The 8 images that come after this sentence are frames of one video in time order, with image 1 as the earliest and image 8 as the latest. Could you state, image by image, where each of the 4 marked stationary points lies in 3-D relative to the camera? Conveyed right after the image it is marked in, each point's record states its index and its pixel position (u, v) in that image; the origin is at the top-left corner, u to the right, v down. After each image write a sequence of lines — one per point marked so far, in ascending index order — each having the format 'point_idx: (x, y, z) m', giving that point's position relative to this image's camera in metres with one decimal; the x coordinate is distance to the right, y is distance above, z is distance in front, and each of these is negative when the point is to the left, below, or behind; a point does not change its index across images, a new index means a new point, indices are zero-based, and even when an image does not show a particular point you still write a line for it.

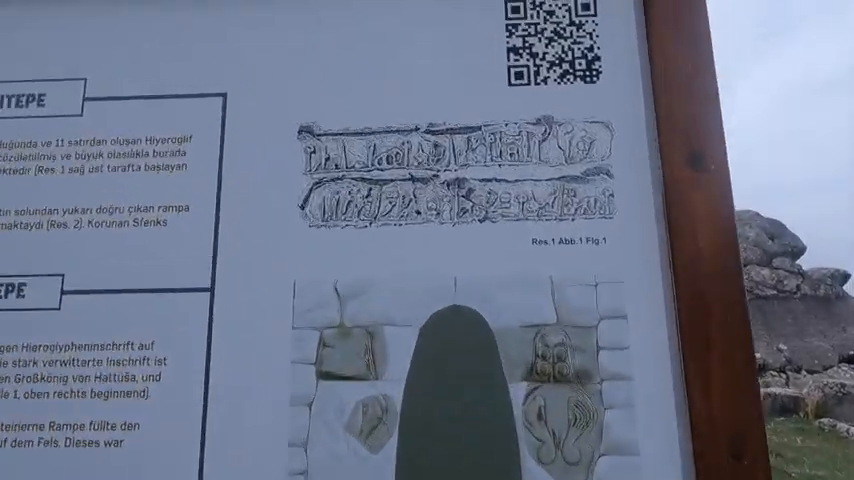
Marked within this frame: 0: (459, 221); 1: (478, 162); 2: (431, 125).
0: (+0.2, +0.1, +3.1) m
1: (+0.4, +0.5, +3.2) m
2: (0.0, +0.8, +3.3) m
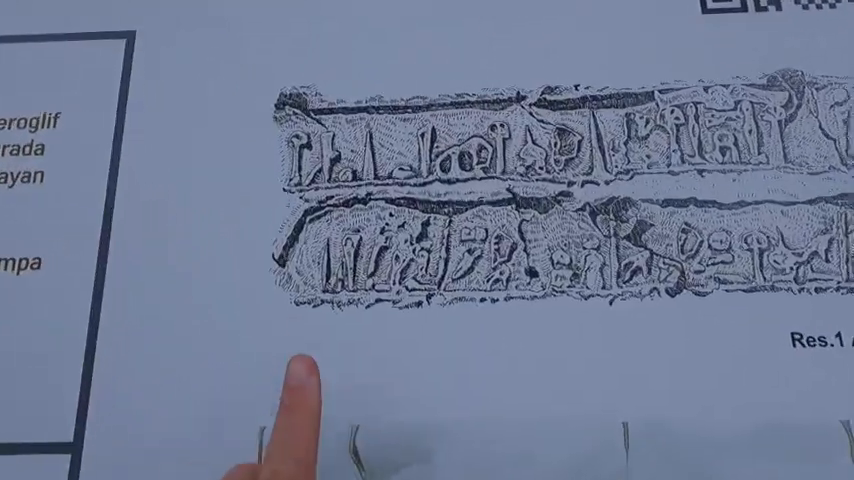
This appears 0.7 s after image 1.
0: (+0.6, -0.2, +1.4) m
1: (+0.8, +0.2, +1.5) m
2: (+0.4, +0.5, +1.6) m
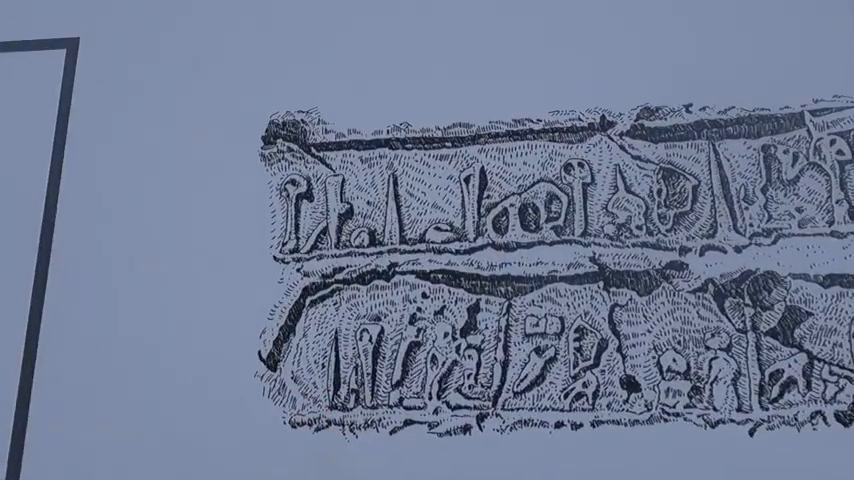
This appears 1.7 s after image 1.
0: (+0.7, -0.4, +1.0) m
1: (+0.9, 0.0, +1.0) m
2: (+0.6, +0.3, +1.1) m
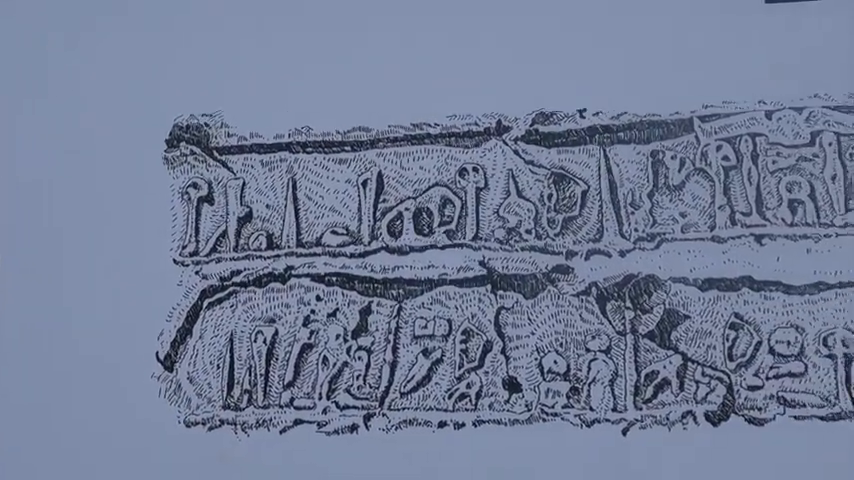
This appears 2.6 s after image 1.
0: (+0.5, -0.4, +1.0) m
1: (+0.6, 0.0, +1.1) m
2: (+0.3, +0.3, +1.1) m
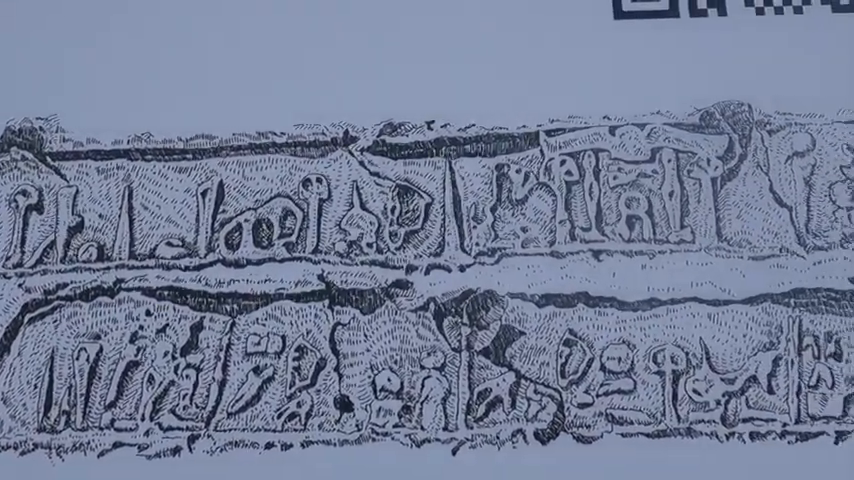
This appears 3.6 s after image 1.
0: (+0.1, -0.4, +1.0) m
1: (+0.2, 0.0, +1.1) m
2: (-0.1, +0.3, +1.1) m
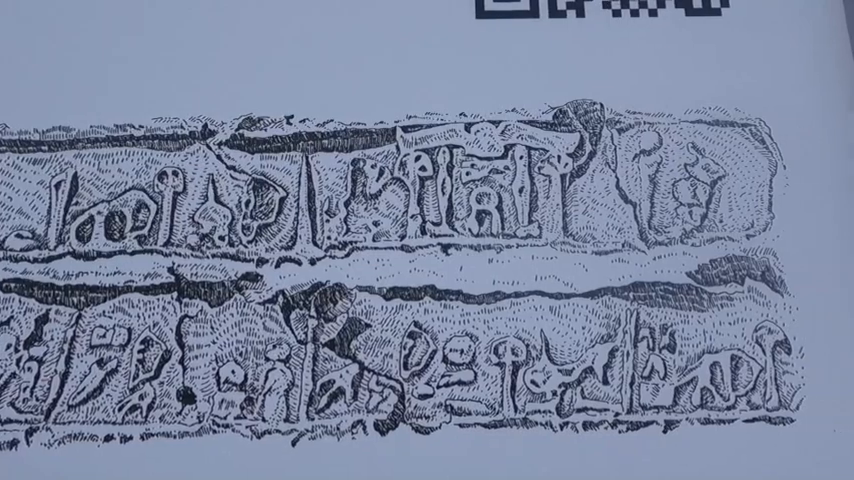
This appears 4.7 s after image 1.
0: (-0.3, -0.4, +1.0) m
1: (-0.1, 0.0, +1.1) m
2: (-0.4, +0.3, +1.1) m
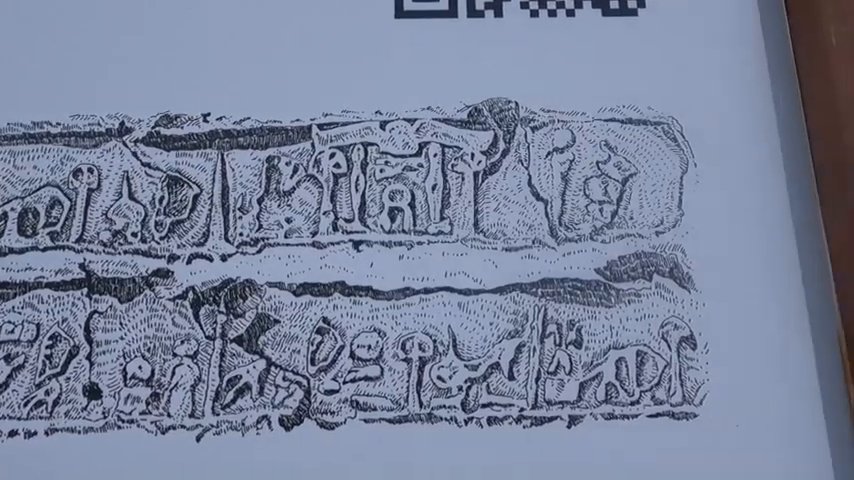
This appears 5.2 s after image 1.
0: (-0.5, -0.4, +1.0) m
1: (-0.3, 0.0, +1.1) m
2: (-0.7, +0.3, +1.1) m
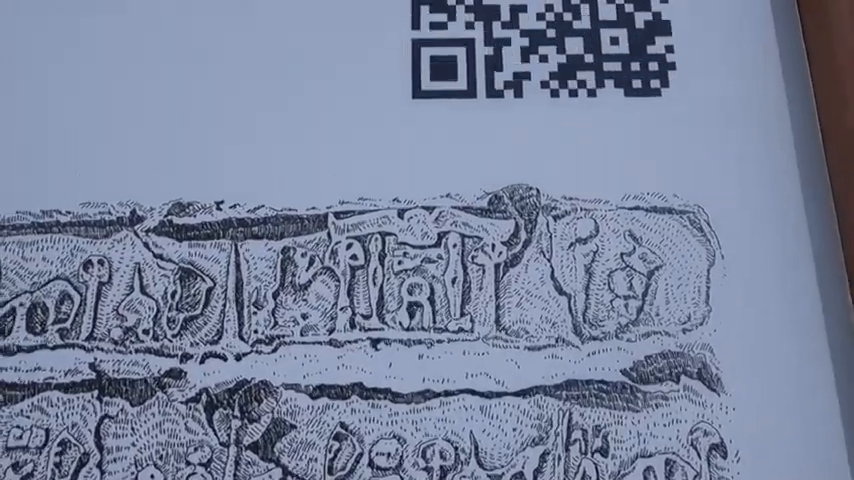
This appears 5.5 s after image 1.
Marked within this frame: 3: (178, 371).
0: (-0.4, -0.6, +1.0) m
1: (-0.3, -0.2, +1.0) m
2: (-0.6, +0.1, +1.1) m
3: (-0.6, -0.3, +1.0) m
